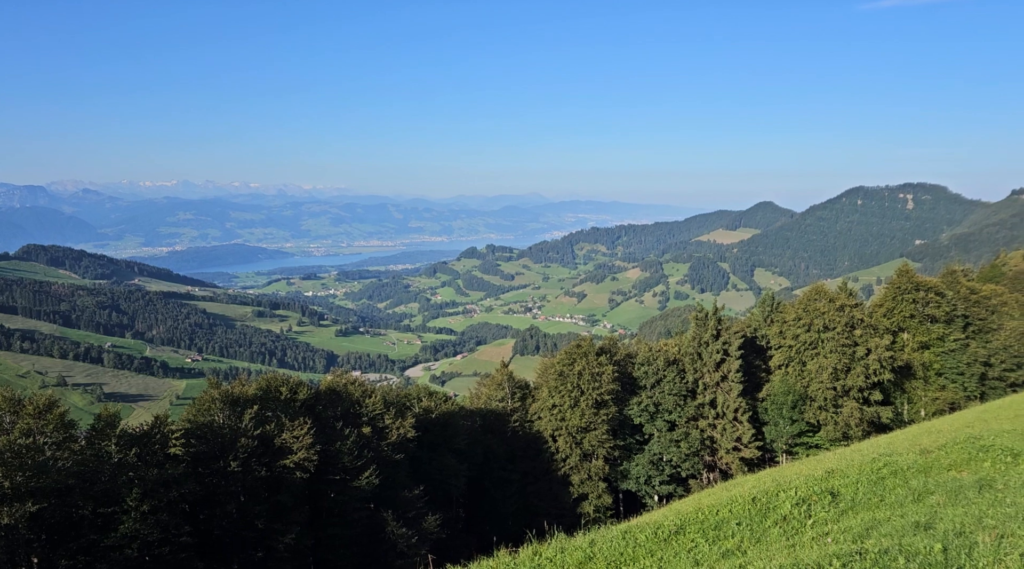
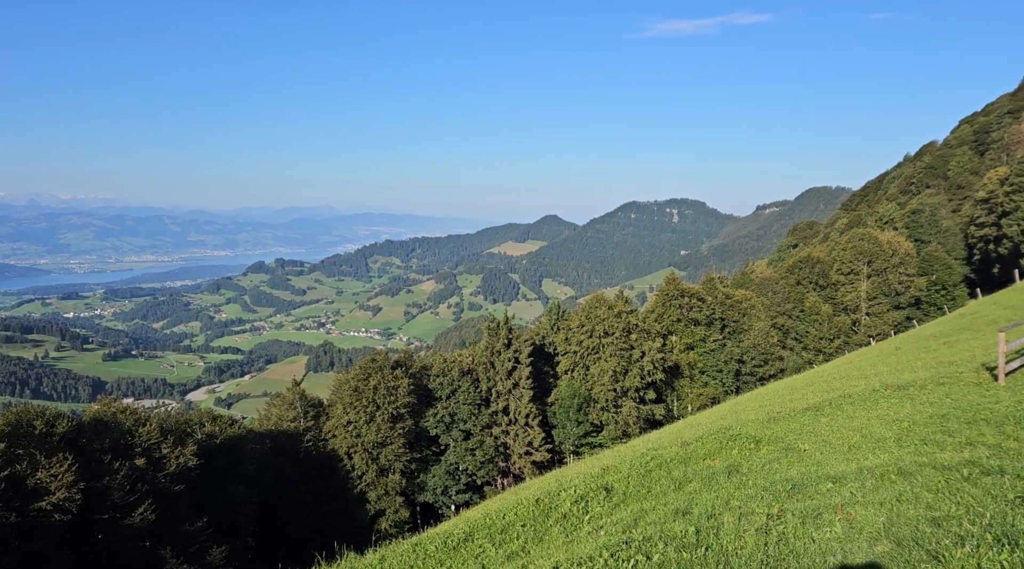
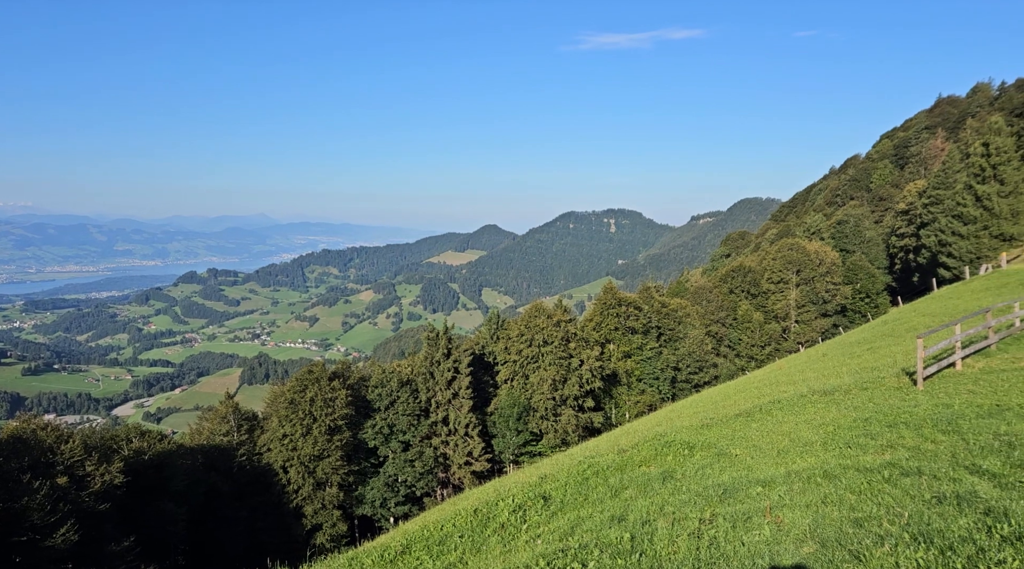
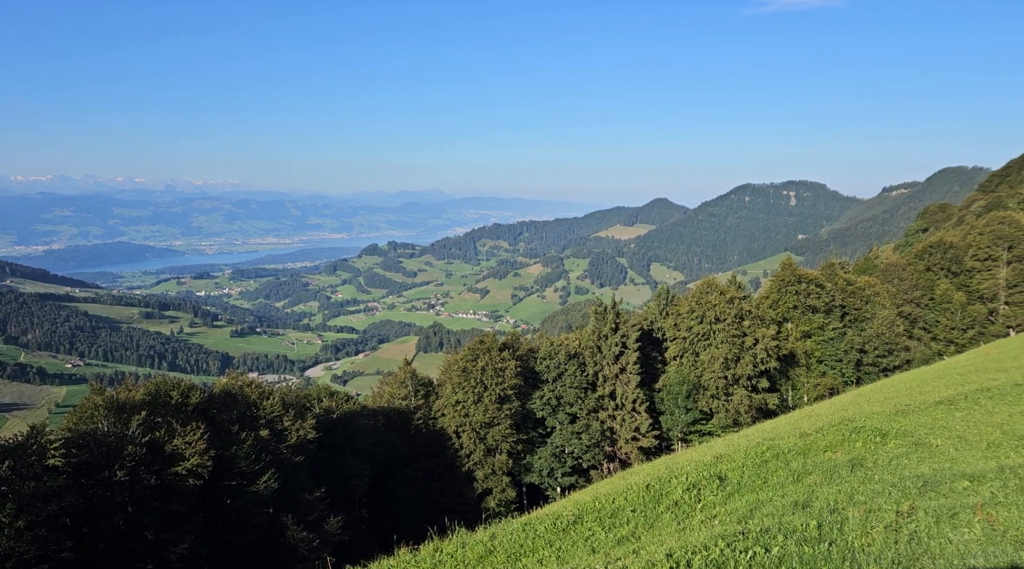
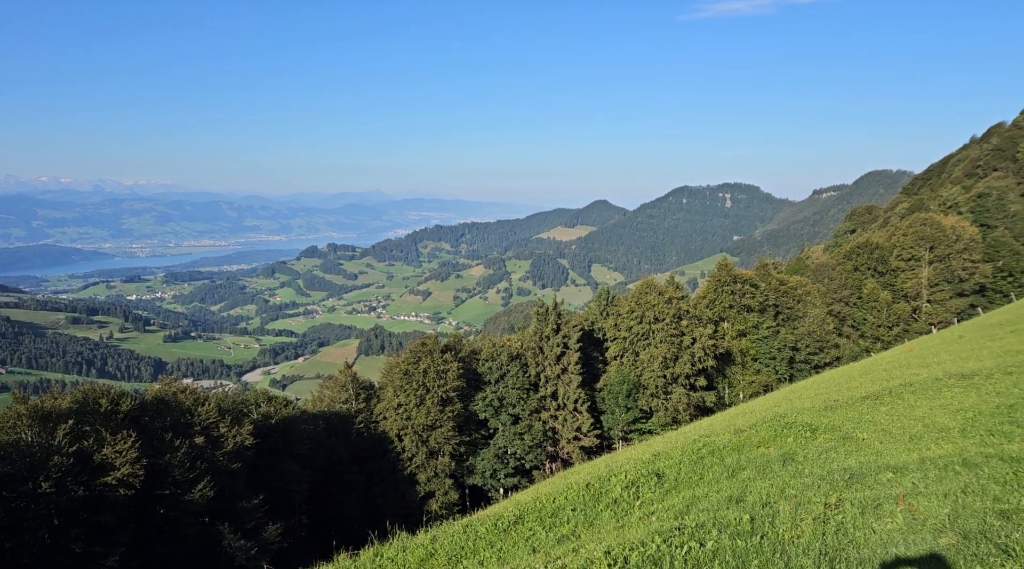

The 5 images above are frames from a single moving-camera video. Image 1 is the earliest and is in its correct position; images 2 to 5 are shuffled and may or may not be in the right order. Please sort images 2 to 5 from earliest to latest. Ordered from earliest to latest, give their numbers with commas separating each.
4, 5, 2, 3
